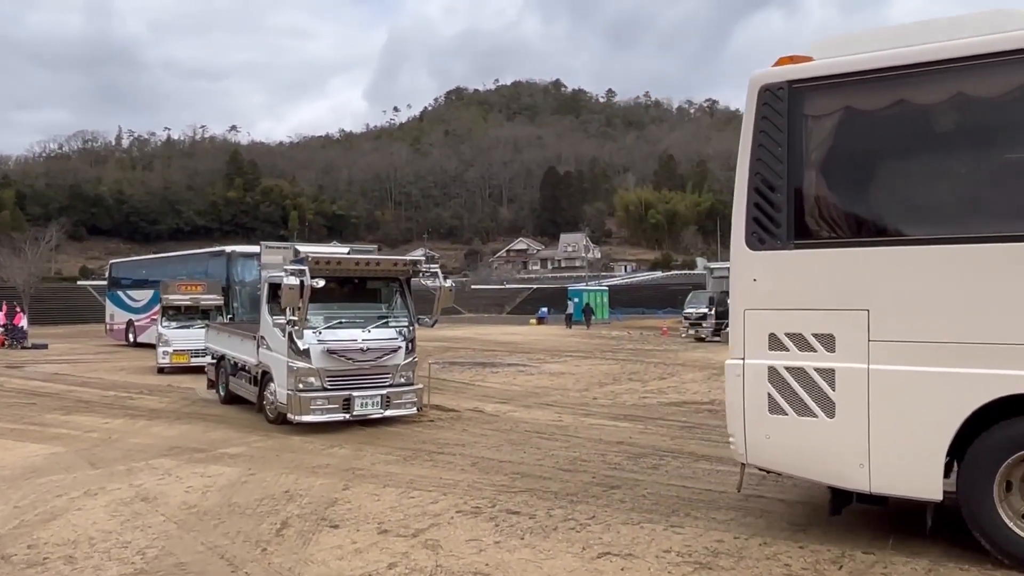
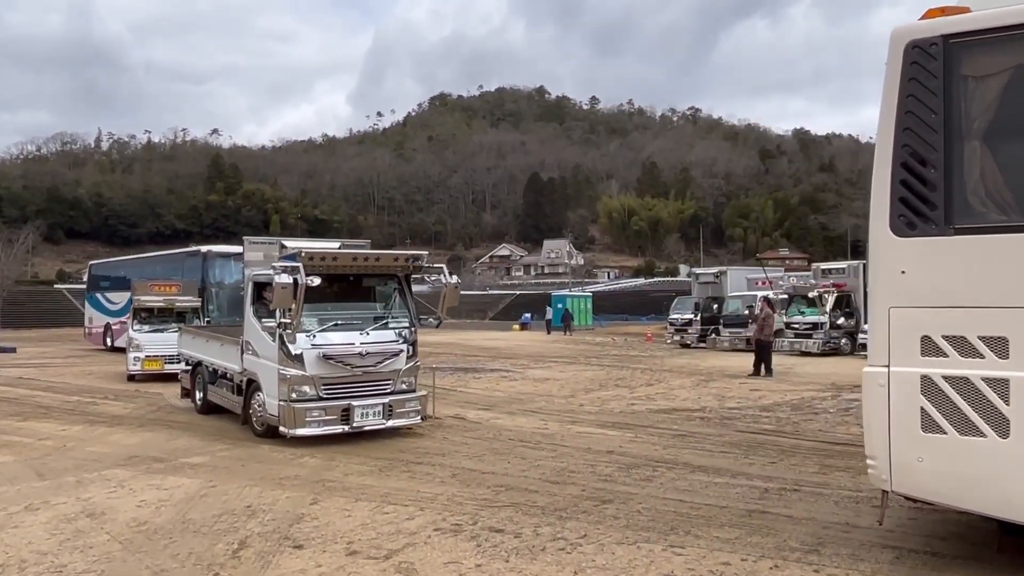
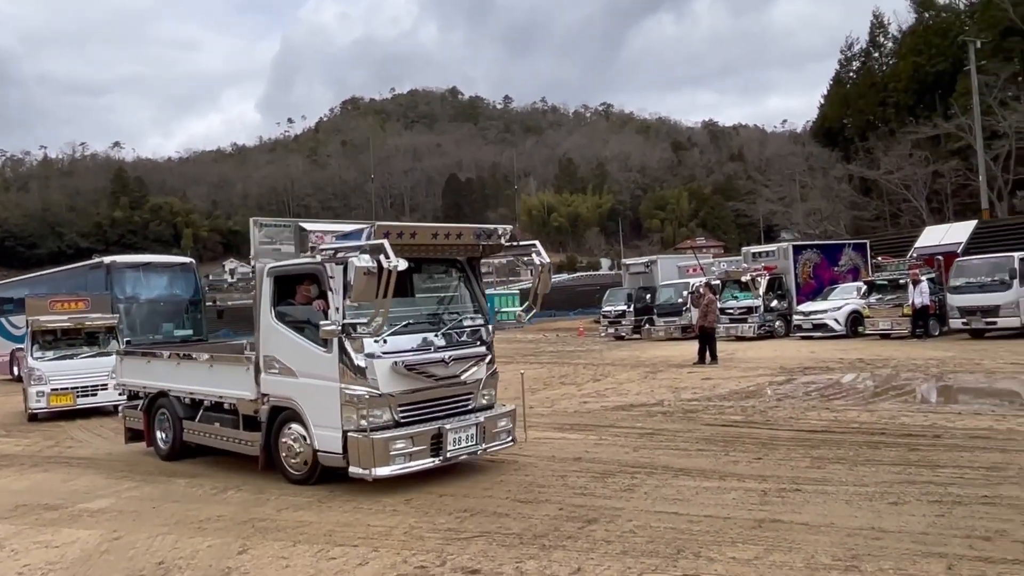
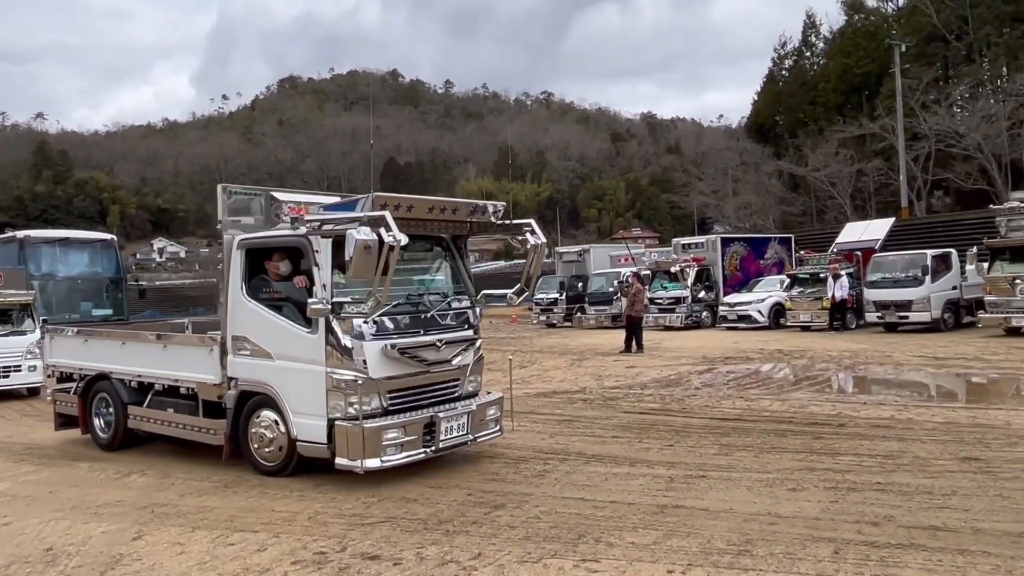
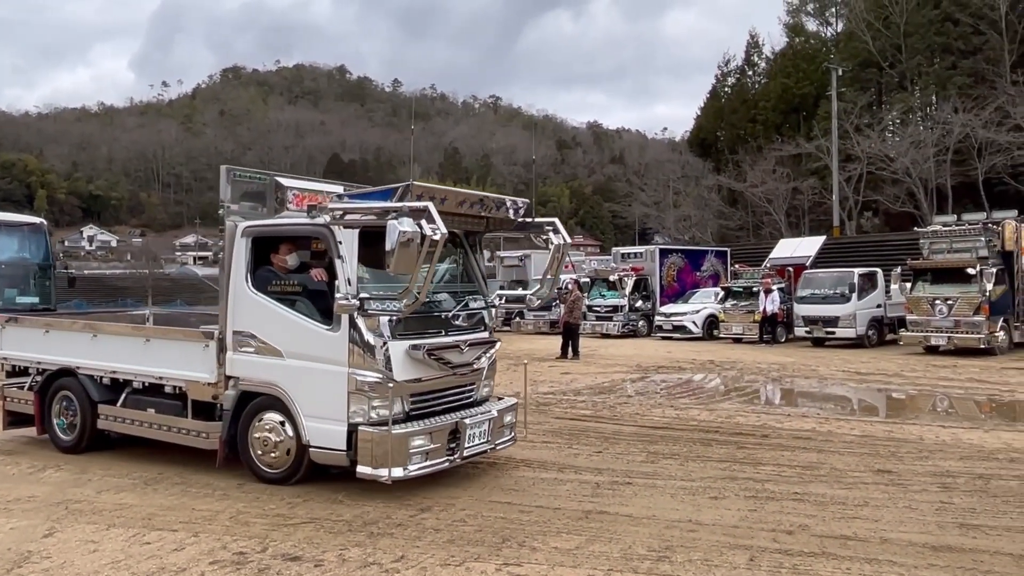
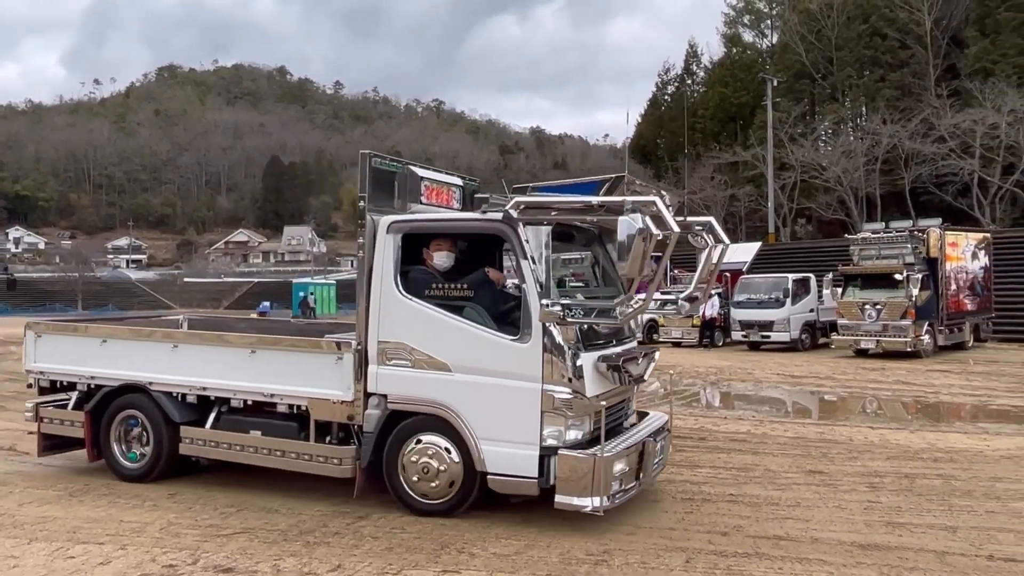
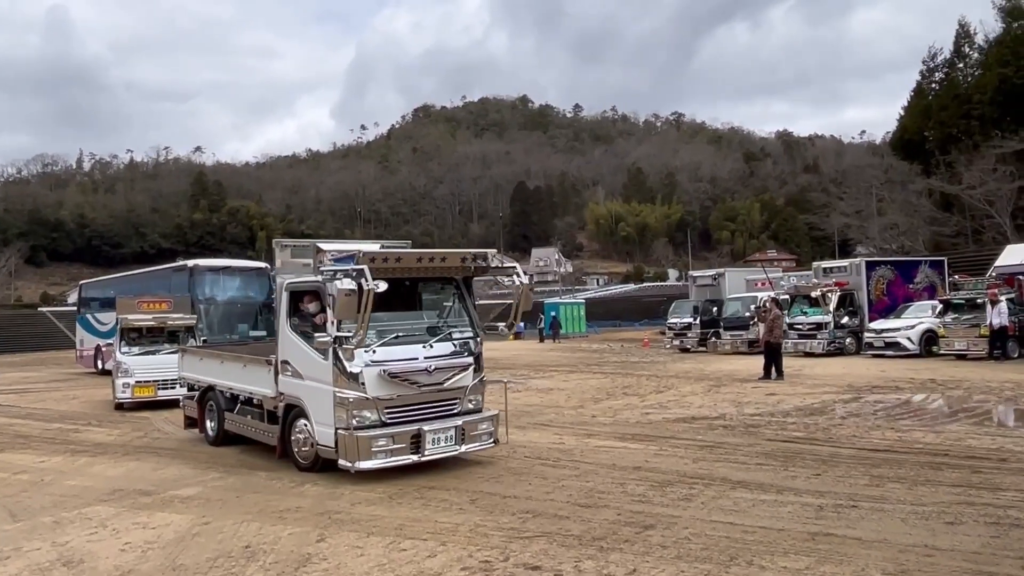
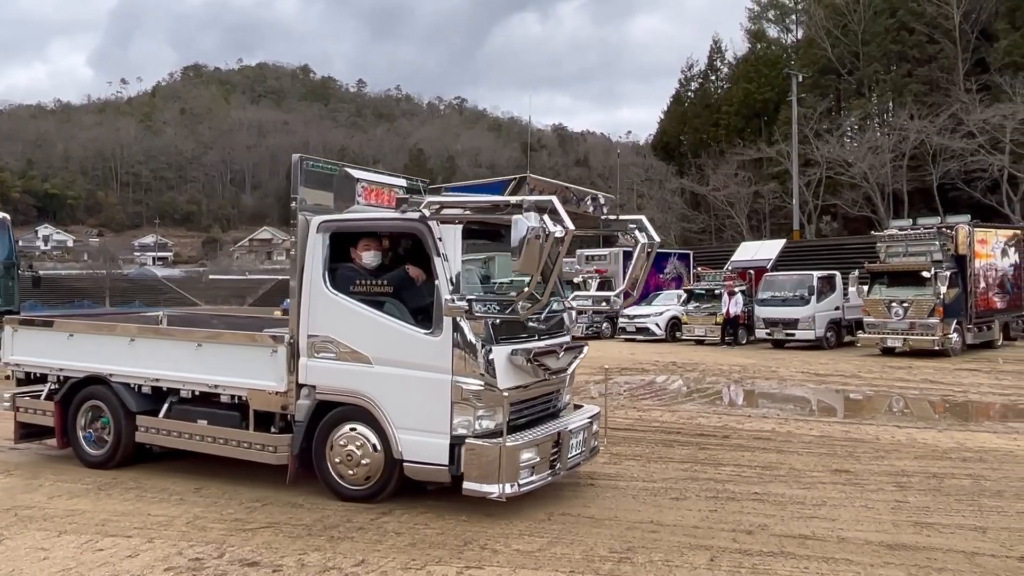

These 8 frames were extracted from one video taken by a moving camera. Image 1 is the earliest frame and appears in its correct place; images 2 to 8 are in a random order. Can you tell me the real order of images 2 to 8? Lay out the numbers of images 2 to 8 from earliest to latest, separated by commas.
2, 7, 3, 4, 5, 8, 6
